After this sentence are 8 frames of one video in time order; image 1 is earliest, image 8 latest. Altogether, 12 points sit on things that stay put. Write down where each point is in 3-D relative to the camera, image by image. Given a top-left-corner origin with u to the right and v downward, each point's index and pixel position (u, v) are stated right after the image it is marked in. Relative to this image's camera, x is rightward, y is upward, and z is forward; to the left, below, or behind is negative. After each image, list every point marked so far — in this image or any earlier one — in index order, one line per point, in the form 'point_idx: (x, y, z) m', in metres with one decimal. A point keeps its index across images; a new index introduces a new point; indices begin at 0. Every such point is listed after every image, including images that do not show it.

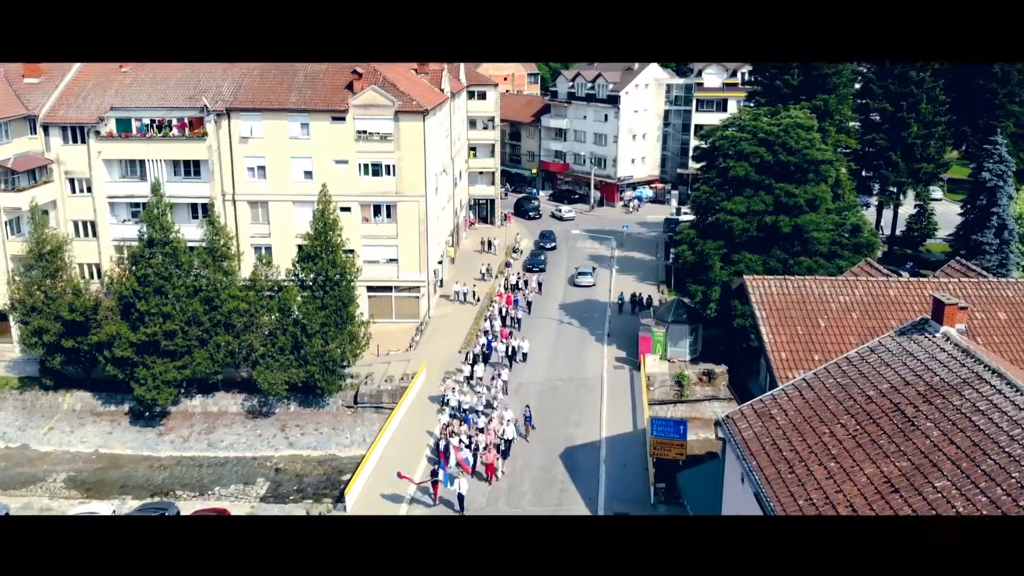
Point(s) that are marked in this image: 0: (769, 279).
0: (+5.8, +0.2, +18.8) m
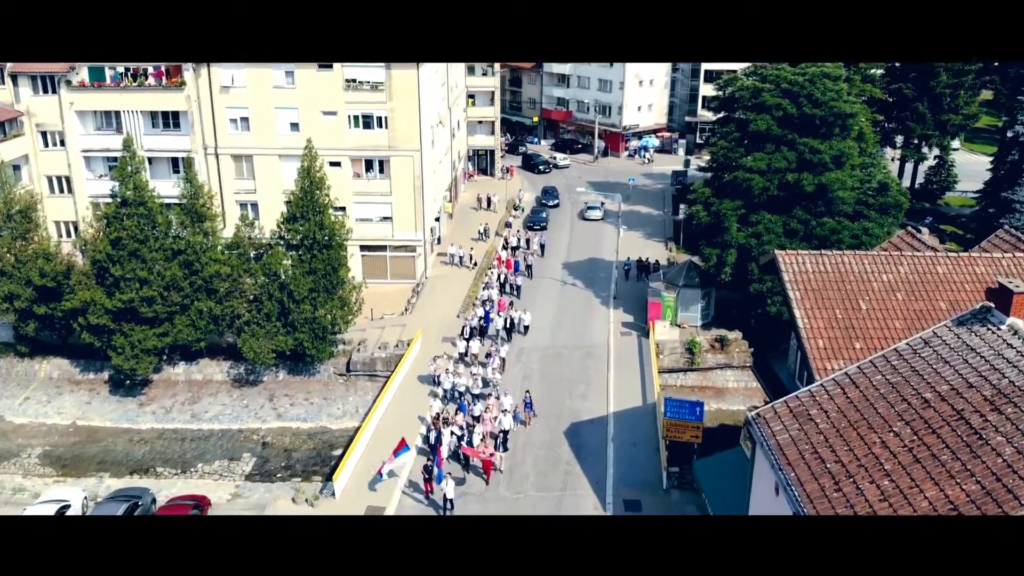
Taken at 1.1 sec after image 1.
0: (+5.9, +0.7, +16.7) m
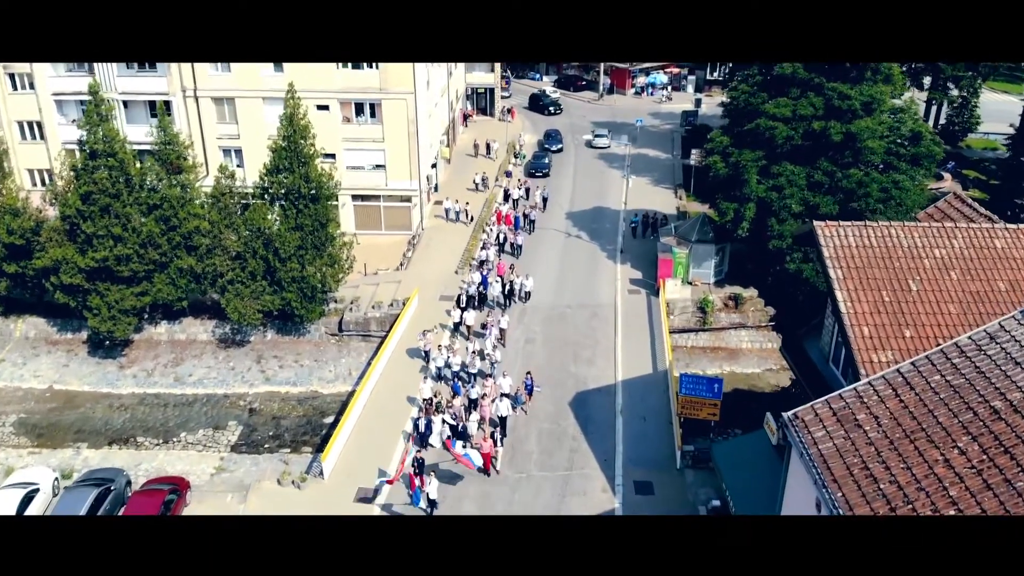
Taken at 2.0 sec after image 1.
0: (+5.9, +1.1, +14.8) m
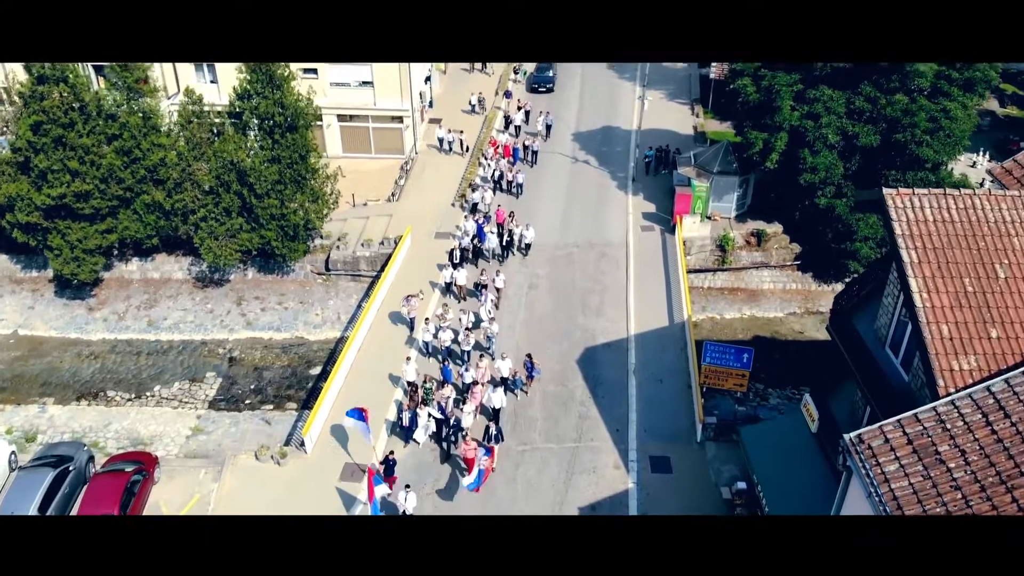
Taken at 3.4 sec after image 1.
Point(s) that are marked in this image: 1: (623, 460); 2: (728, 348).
0: (+6.0, +1.4, +12.2) m
1: (+2.5, -3.8, +18.6) m
2: (+4.6, -1.3, +17.5) m
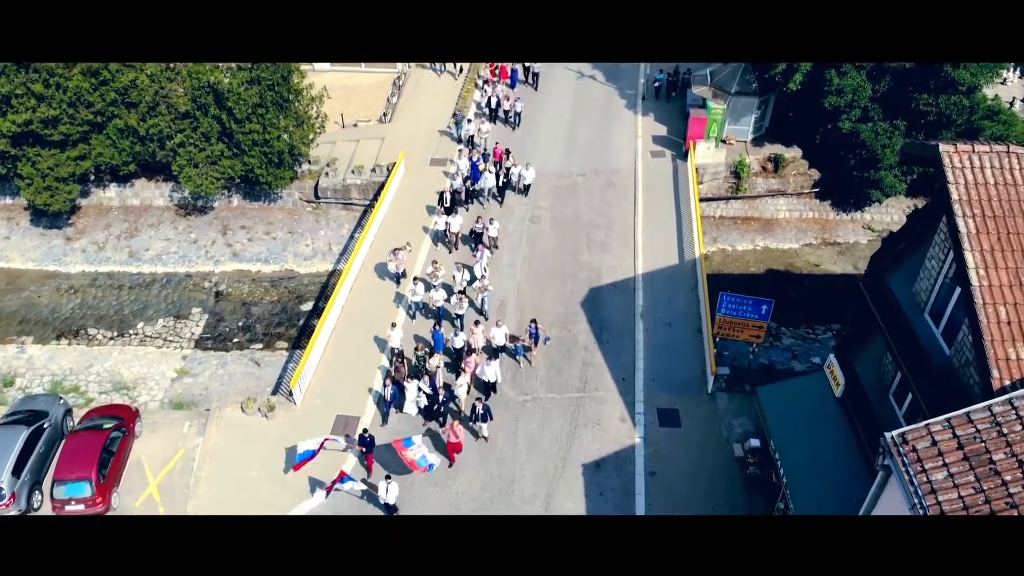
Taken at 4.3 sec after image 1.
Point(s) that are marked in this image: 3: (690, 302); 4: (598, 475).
0: (+6.0, +1.8, +10.6) m
1: (+2.5, -2.6, +17.6) m
2: (+4.6, -0.2, +16.2) m
3: (+4.2, -0.4, +19.7) m
4: (+1.7, -3.7, +16.6) m
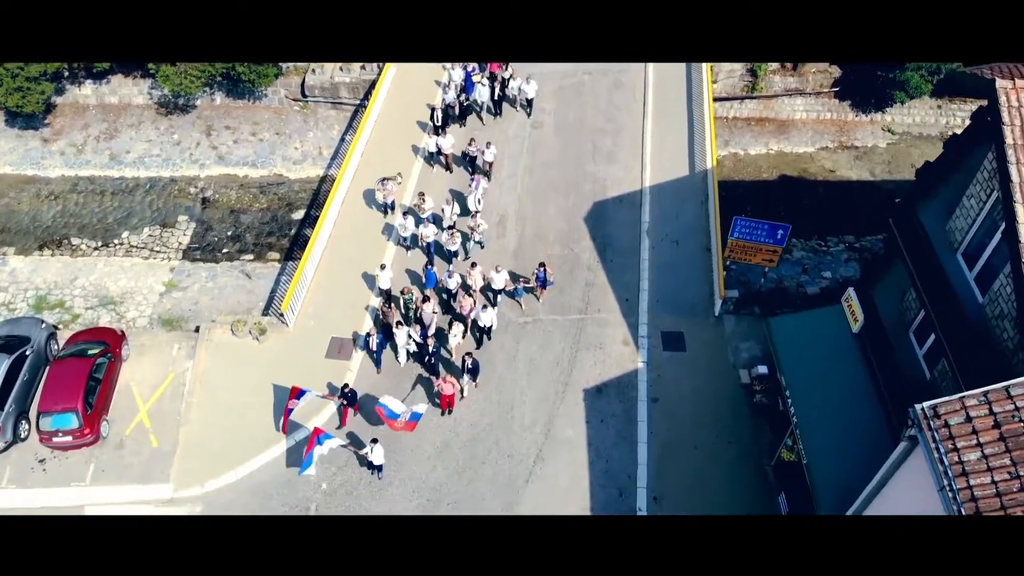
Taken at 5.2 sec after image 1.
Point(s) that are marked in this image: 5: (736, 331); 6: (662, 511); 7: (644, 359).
0: (+6.0, +2.4, +9.4) m
1: (+2.5, -1.0, +17.0) m
2: (+4.6, +1.2, +15.3) m
3: (+4.2, +1.6, +18.8) m
4: (+1.7, -2.2, +16.2) m
5: (+4.6, -0.9, +17.1) m
6: (+2.7, -3.9, +14.8) m
7: (+2.6, -1.4, +16.7) m
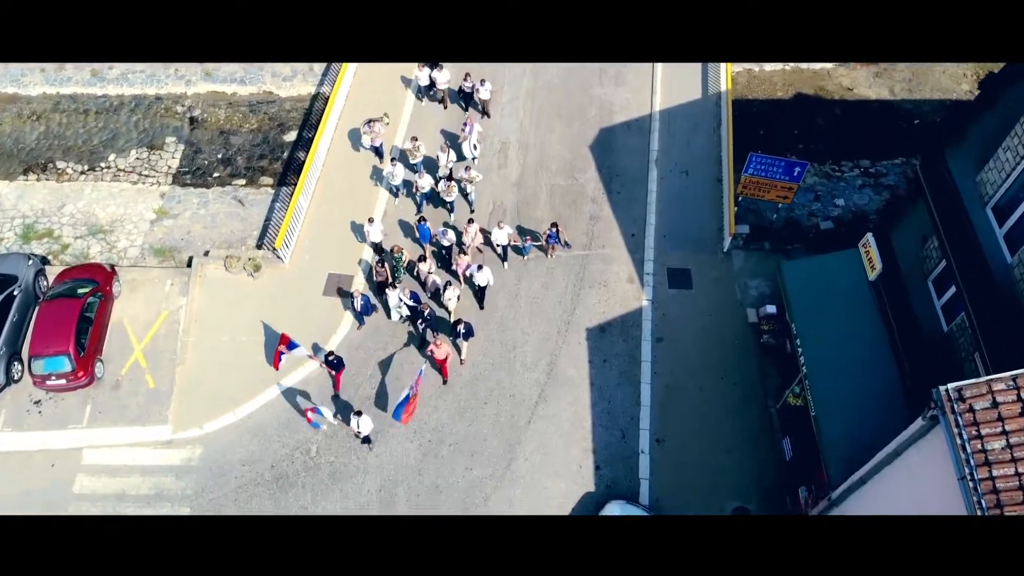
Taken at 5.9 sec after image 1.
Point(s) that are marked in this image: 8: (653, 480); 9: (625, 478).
0: (+6.0, +2.7, +8.6) m
1: (+2.5, +0.3, +16.5) m
2: (+4.6, +2.3, +14.5) m
3: (+4.2, +3.1, +17.9) m
4: (+1.7, -1.0, +15.8) m
5: (+4.6, +0.4, +16.5) m
6: (+2.7, -2.9, +14.7) m
7: (+2.7, -0.2, +16.2) m
8: (+2.4, -3.3, +14.4) m
9: (+2.0, -3.3, +14.5) m
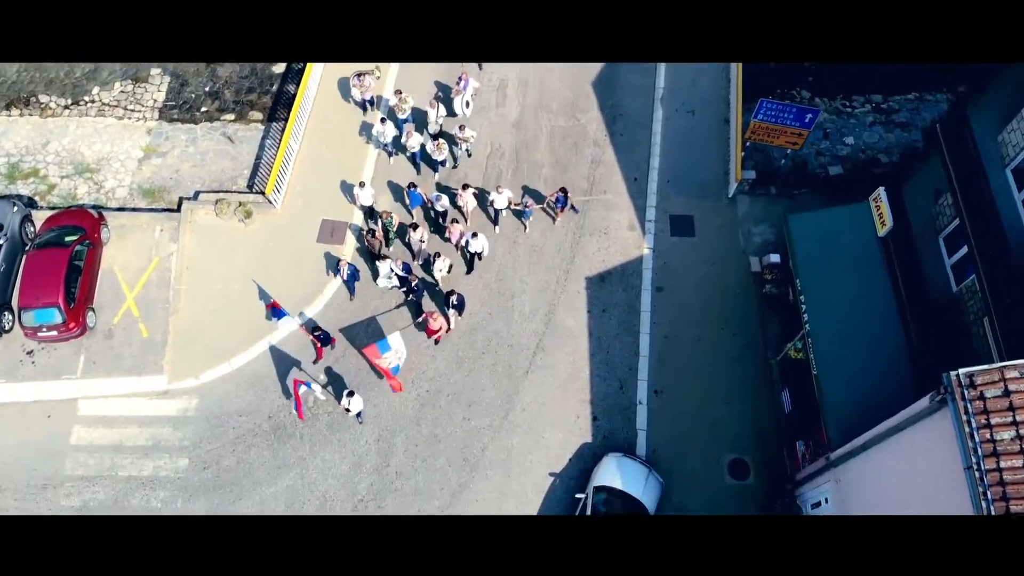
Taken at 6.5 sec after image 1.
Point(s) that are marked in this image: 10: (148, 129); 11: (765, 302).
0: (+6.0, +2.9, +7.9) m
1: (+2.5, +1.4, +16.1) m
2: (+4.6, +3.1, +13.9) m
3: (+4.2, +4.2, +17.2) m
4: (+1.7, 0.0, +15.5) m
5: (+4.6, +1.4, +16.1) m
6: (+2.7, -2.0, +14.6) m
7: (+2.7, +0.8, +15.8) m
8: (+2.4, -2.5, +14.4) m
9: (+1.9, -2.4, +14.4) m
10: (-8.5, +3.7, +19.5) m
11: (+4.7, -0.3, +15.4) m
